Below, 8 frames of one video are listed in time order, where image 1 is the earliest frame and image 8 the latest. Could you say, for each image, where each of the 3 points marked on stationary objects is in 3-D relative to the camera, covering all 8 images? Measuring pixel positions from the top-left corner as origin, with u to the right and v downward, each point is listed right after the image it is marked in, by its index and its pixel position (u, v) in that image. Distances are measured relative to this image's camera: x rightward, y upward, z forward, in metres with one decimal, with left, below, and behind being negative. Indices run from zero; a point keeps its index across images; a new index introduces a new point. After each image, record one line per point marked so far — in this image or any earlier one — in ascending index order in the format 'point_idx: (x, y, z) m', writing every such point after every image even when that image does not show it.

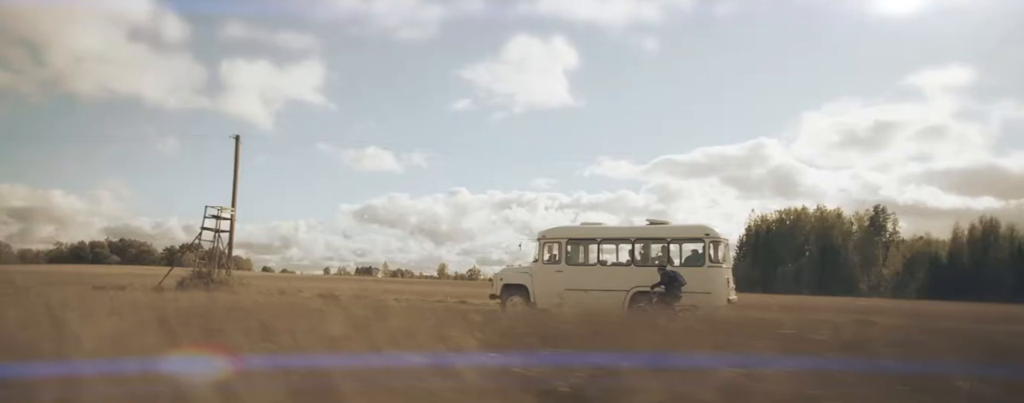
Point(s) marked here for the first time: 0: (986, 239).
0: (+12.7, -1.1, +20.2) m
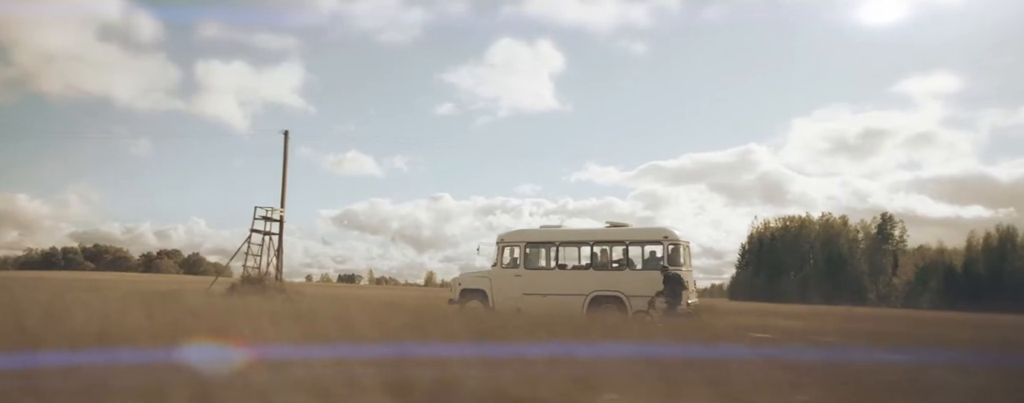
0: (+12.8, -1.2, +19.7) m
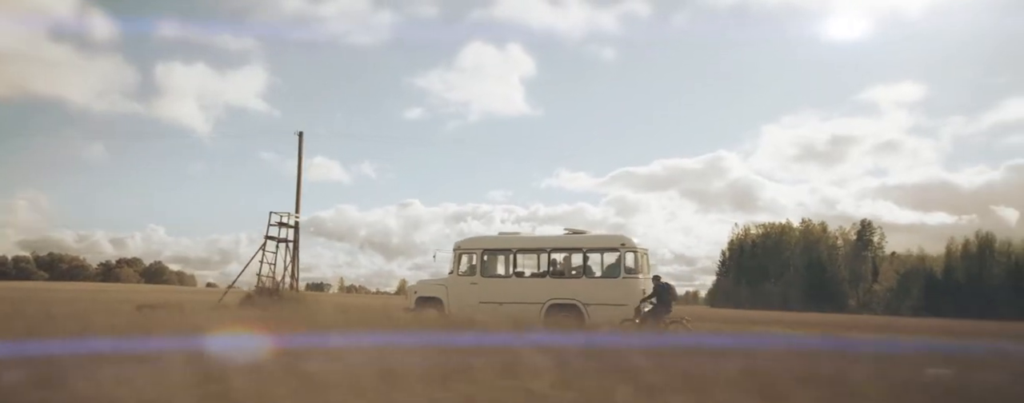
0: (+12.3, -1.4, +19.8) m
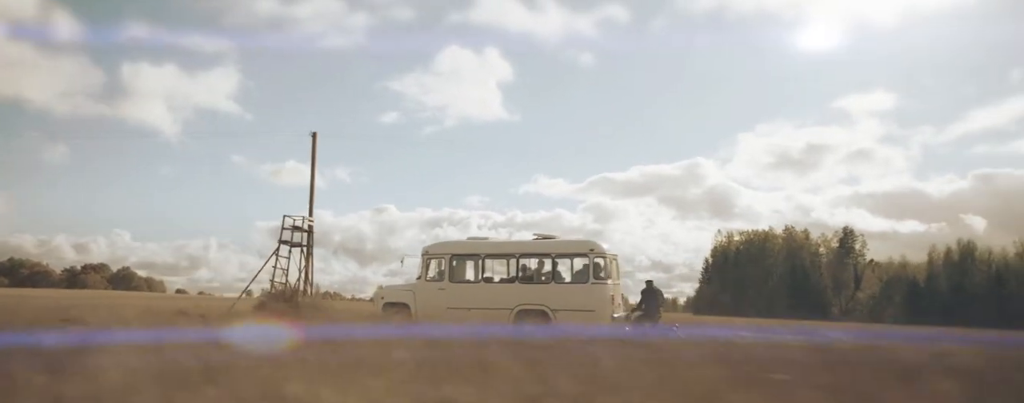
0: (+12.0, -1.7, +19.9) m
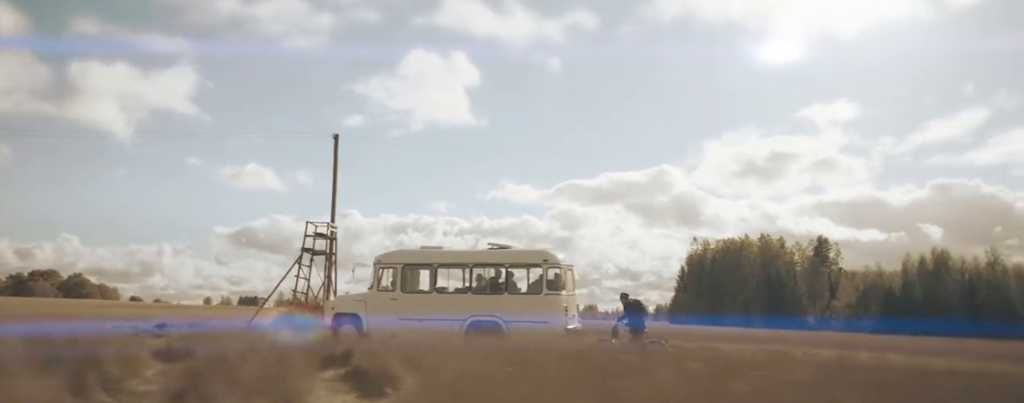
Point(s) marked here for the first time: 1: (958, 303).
0: (+11.4, -1.9, +20.0) m
1: (+11.5, -2.5, +19.5) m
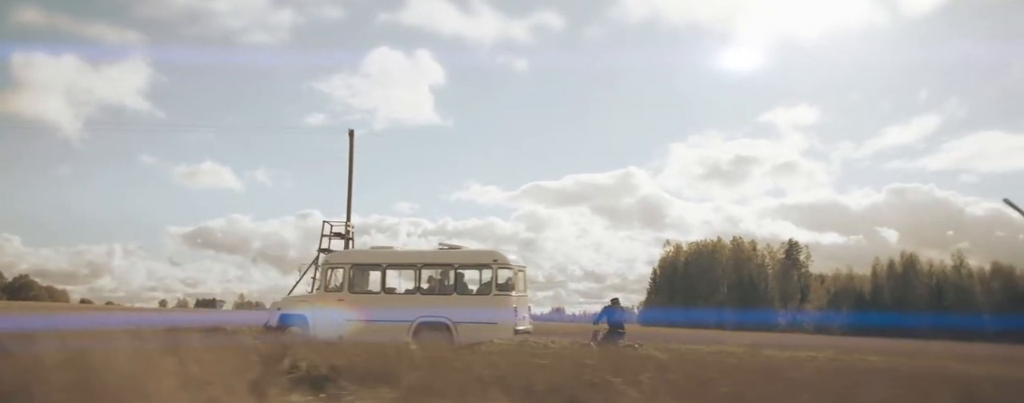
0: (+10.7, -2.0, +20.3) m
1: (+10.9, -2.6, +19.7) m
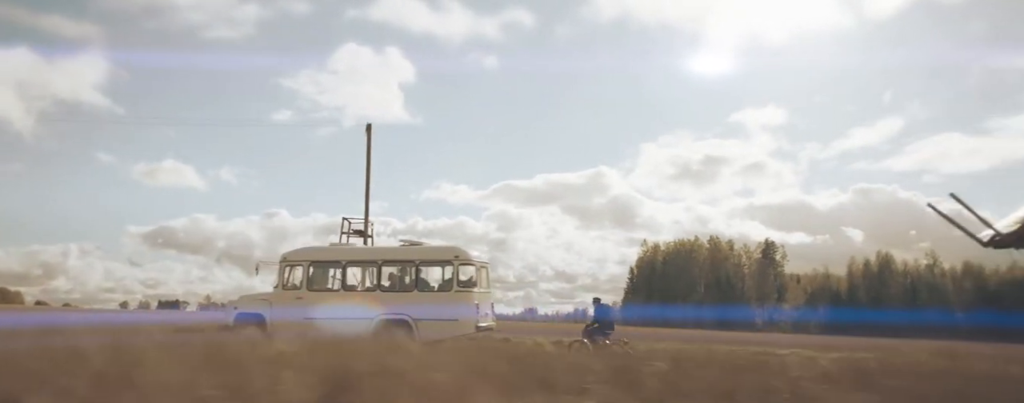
0: (+10.1, -2.0, +20.4) m
1: (+10.3, -2.6, +19.9) m
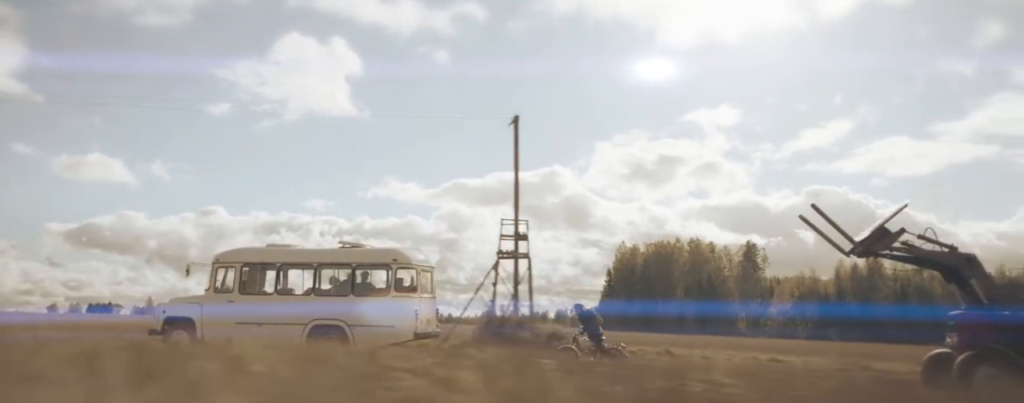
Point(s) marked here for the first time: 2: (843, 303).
0: (+9.6, -2.0, +20.1) m
1: (+9.8, -2.6, +19.6) m
2: (+9.0, -2.7, +20.6) m
